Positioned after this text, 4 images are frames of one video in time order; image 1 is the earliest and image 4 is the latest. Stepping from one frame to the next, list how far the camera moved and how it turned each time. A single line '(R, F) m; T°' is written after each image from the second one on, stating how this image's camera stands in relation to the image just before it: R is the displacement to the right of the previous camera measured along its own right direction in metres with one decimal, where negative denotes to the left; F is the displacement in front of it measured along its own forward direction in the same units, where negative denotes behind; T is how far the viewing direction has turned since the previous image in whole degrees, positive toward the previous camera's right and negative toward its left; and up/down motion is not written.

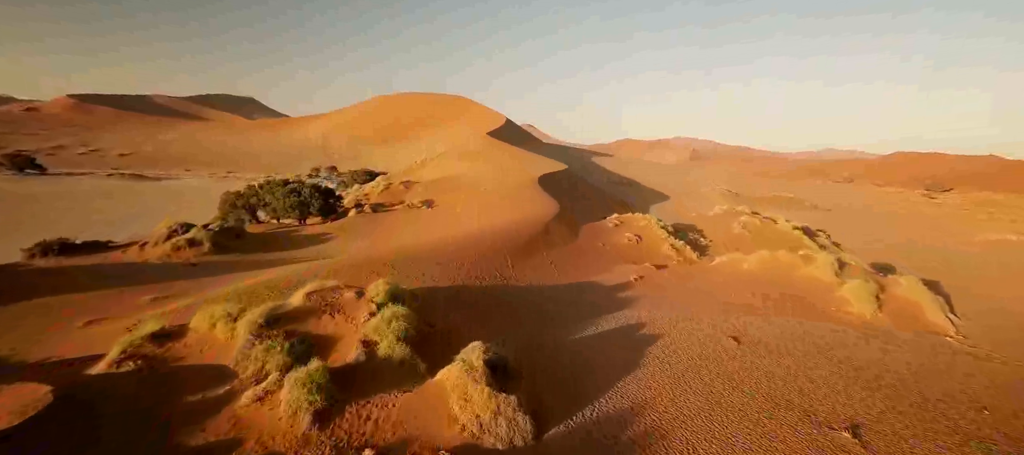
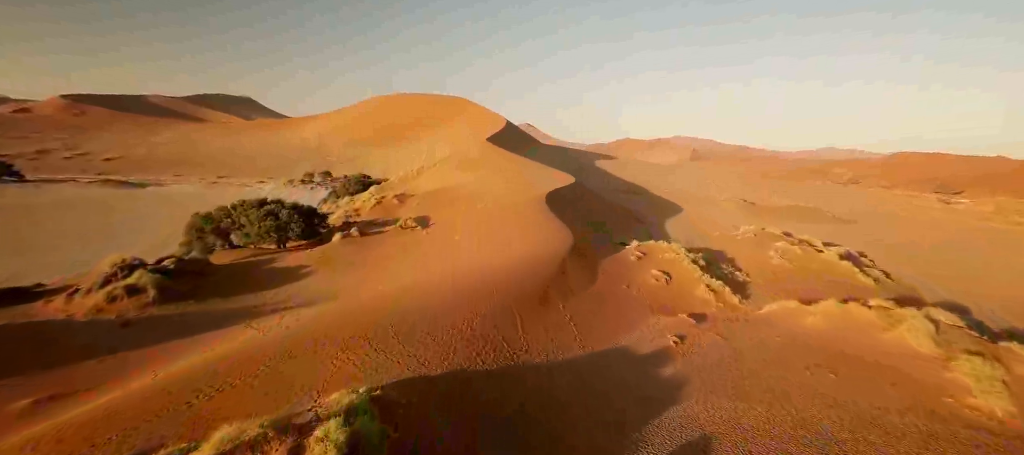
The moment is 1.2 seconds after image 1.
(-0.1, +1.0) m; 0°
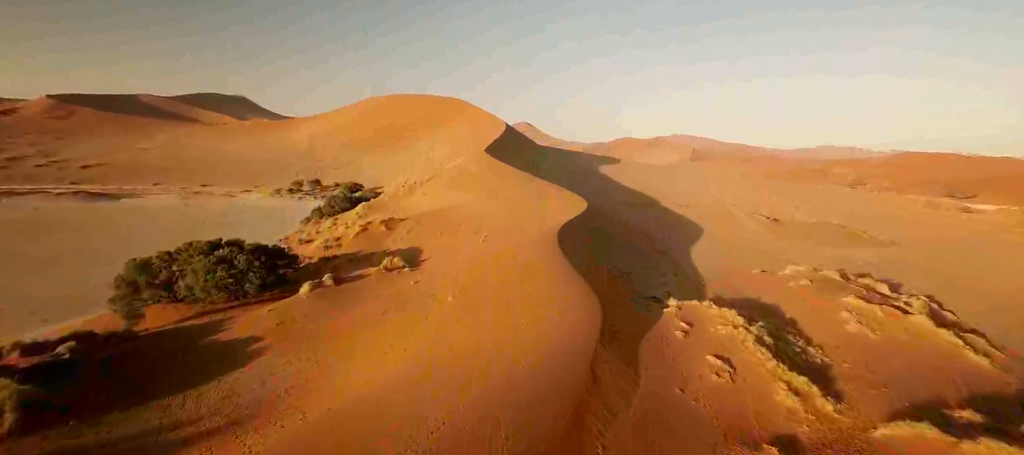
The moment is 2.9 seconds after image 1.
(-0.1, +1.5) m; 0°
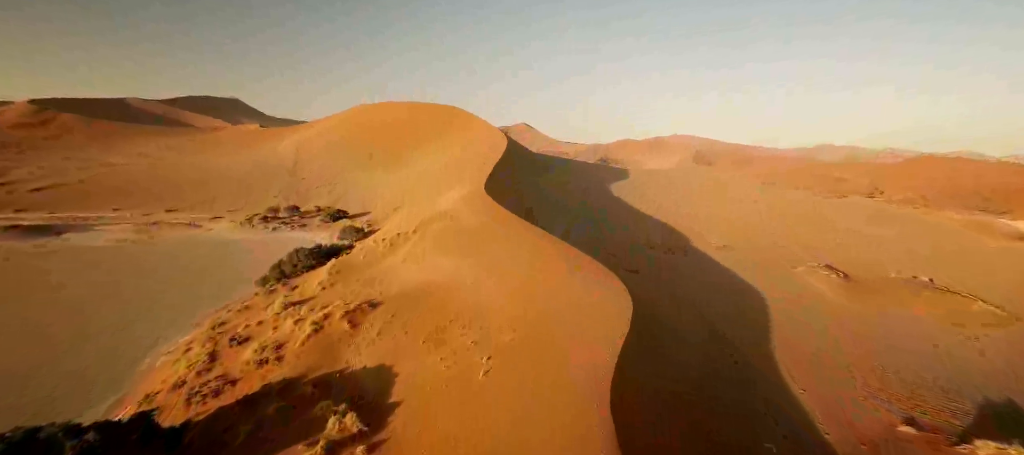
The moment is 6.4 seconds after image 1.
(-0.2, +3.0) m; 0°
